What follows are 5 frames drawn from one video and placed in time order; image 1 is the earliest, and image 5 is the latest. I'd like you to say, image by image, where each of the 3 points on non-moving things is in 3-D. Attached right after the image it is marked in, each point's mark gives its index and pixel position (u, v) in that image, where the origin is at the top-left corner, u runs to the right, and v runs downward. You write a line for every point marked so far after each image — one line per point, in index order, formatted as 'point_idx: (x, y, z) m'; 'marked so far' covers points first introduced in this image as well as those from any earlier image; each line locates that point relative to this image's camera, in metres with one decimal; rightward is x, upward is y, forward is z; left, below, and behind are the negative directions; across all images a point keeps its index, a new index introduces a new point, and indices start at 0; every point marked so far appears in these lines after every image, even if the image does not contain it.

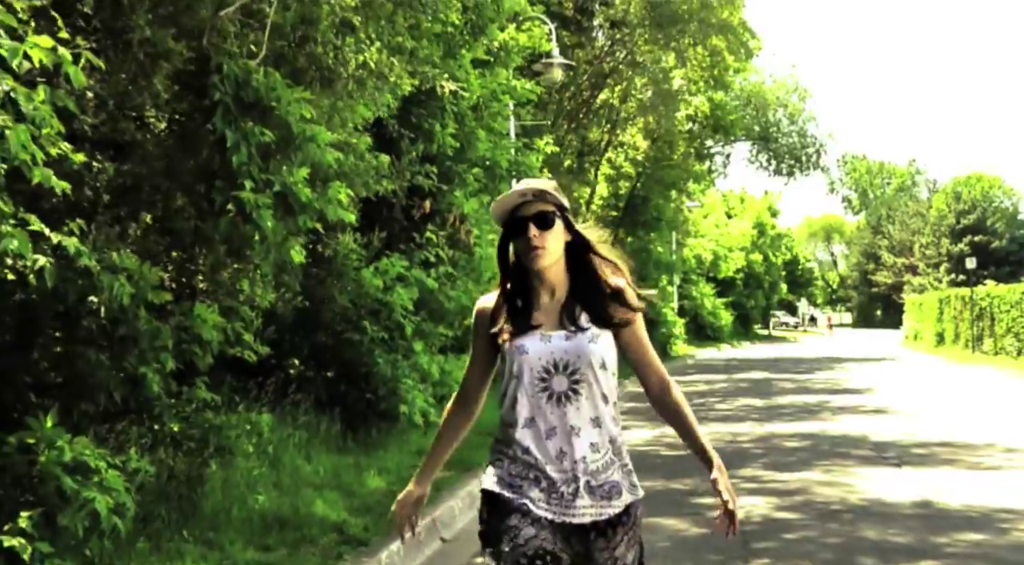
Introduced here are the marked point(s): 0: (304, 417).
0: (-1.8, -1.2, +10.8) m
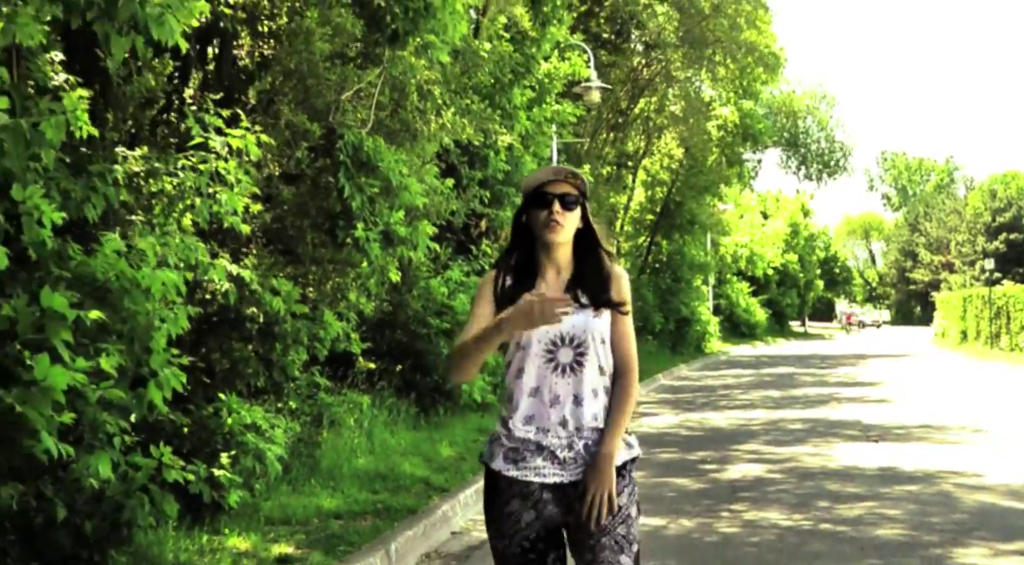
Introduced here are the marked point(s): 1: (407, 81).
0: (-1.3, -1.3, +13.2) m
1: (-0.9, +1.6, +9.9) m
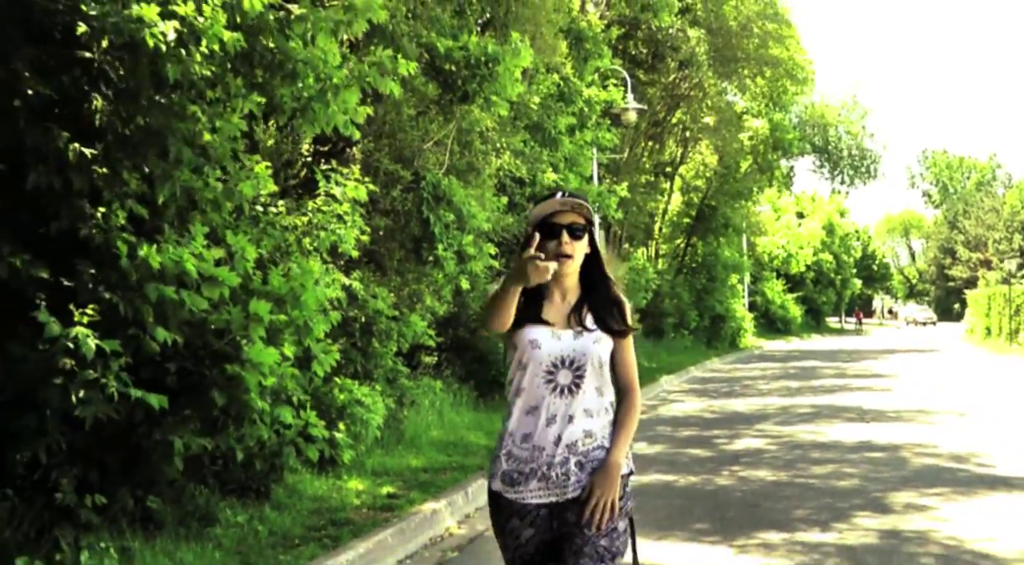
0: (-0.8, -1.4, +15.8) m
1: (-0.4, +1.5, +12.4) m
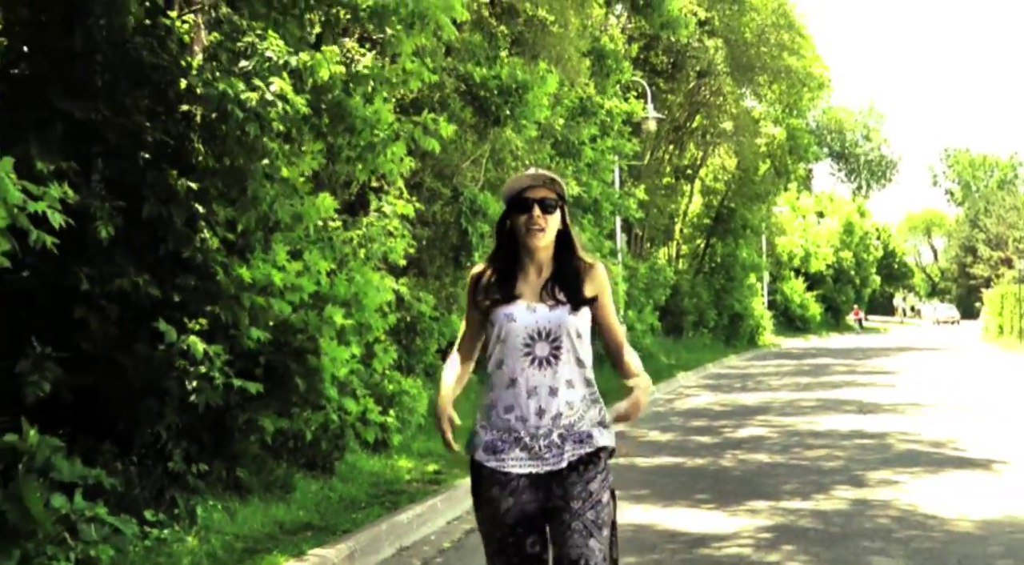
0: (-0.4, -1.4, +17.3) m
1: (-0.1, +1.5, +13.9) m
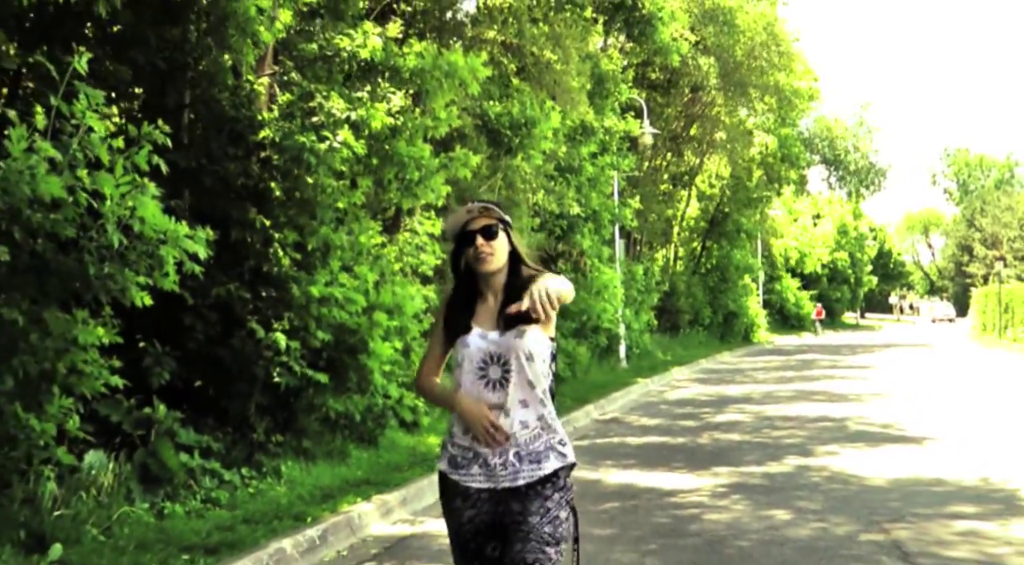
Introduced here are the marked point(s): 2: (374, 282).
0: (-0.2, -1.5, +19.5) m
1: (0.0, +1.4, +16.1) m
2: (-1.4, 0.0, +12.0) m
